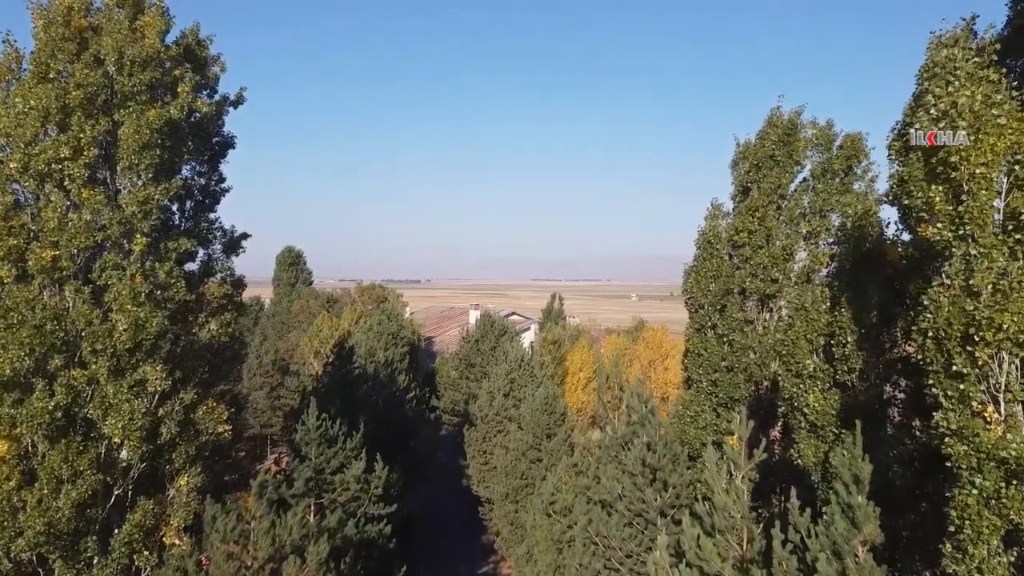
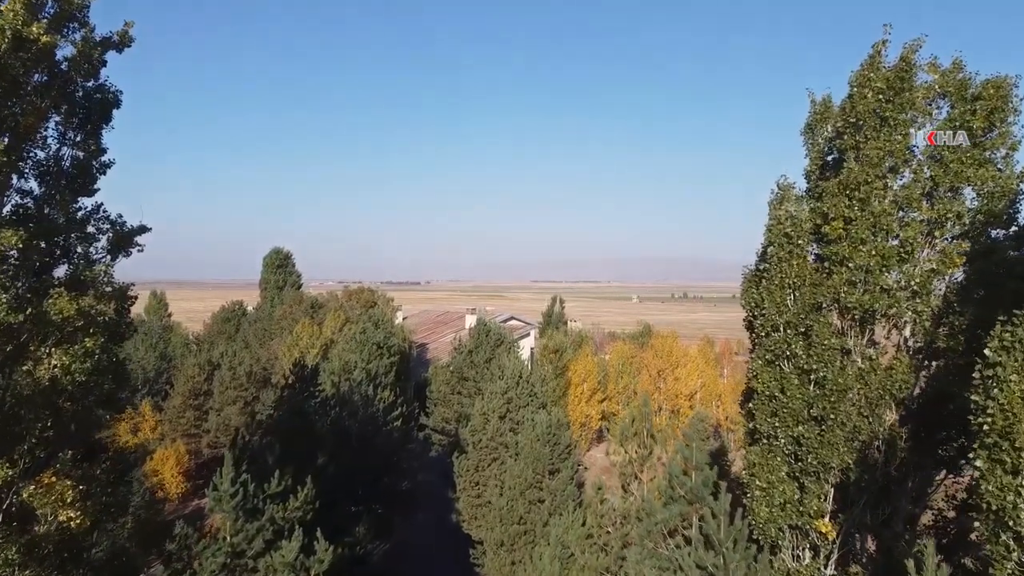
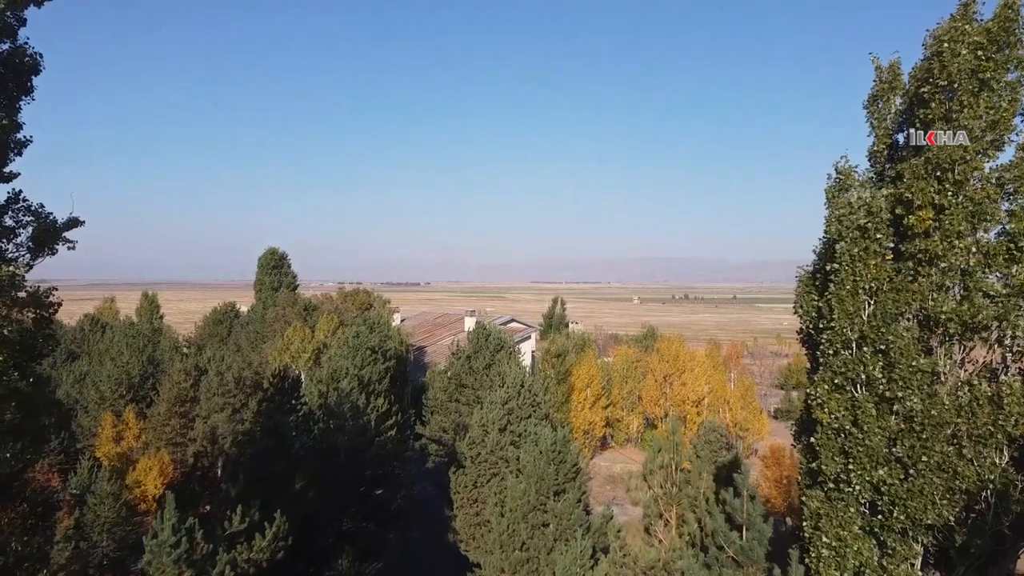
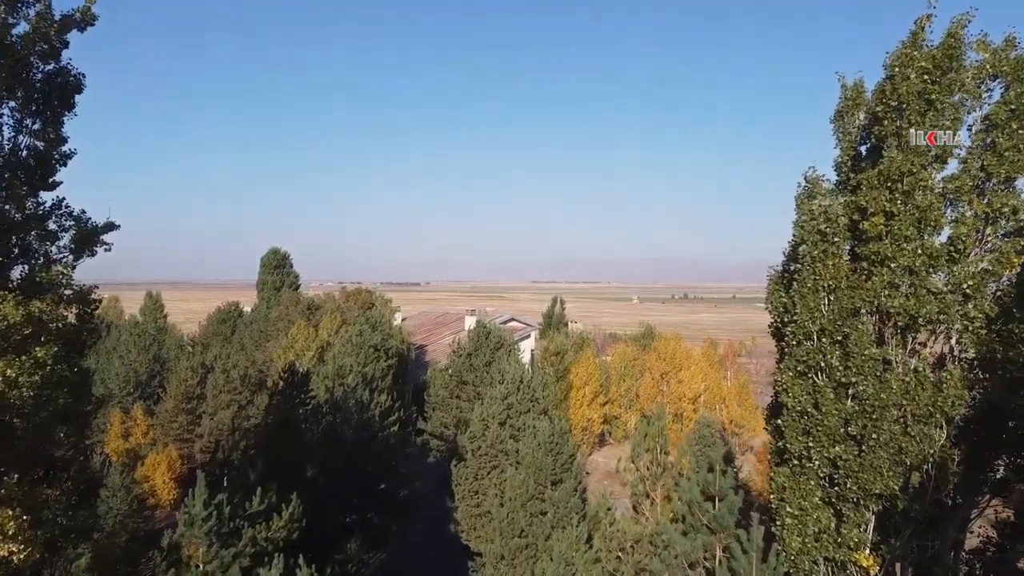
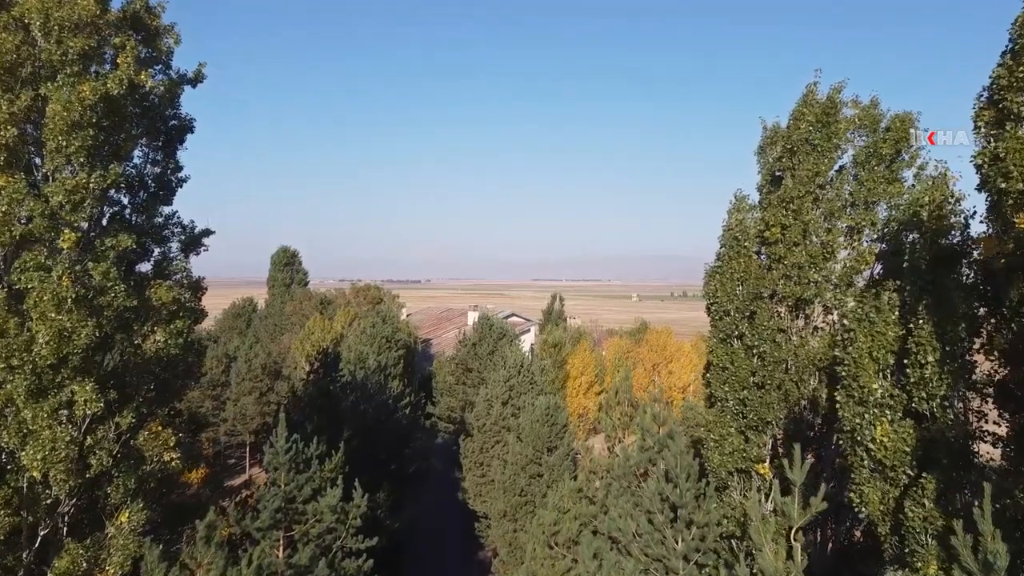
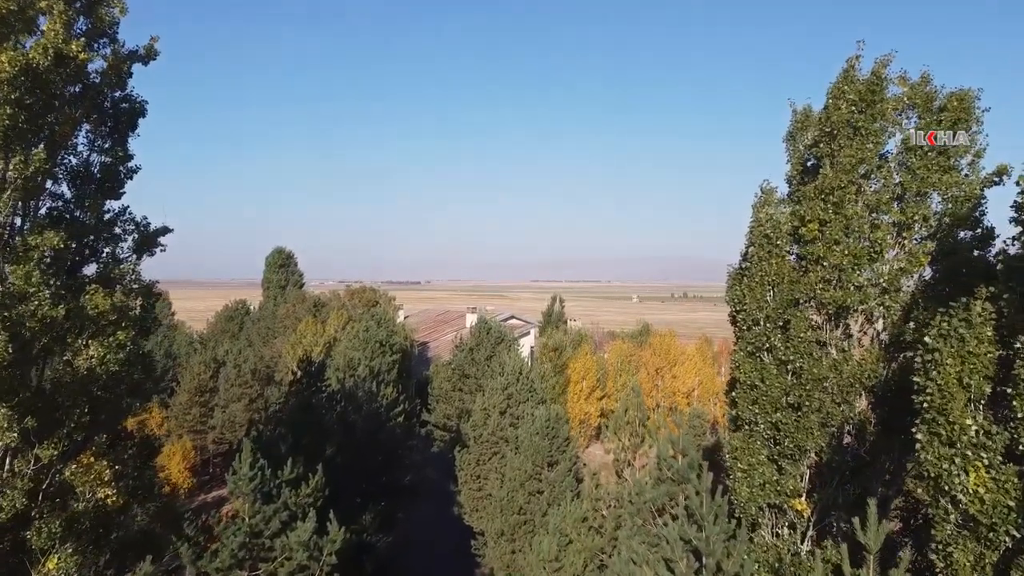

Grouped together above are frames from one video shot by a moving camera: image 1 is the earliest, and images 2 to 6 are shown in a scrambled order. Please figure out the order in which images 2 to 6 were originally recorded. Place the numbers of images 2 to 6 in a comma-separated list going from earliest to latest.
5, 6, 2, 4, 3
